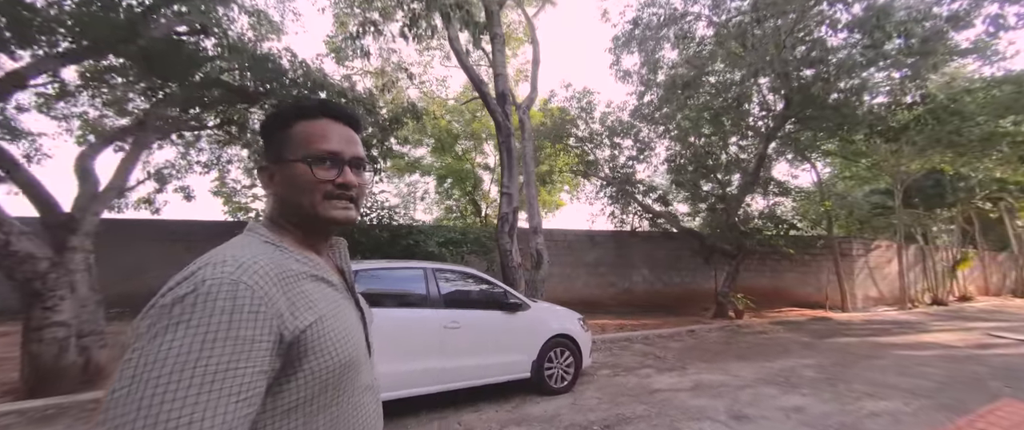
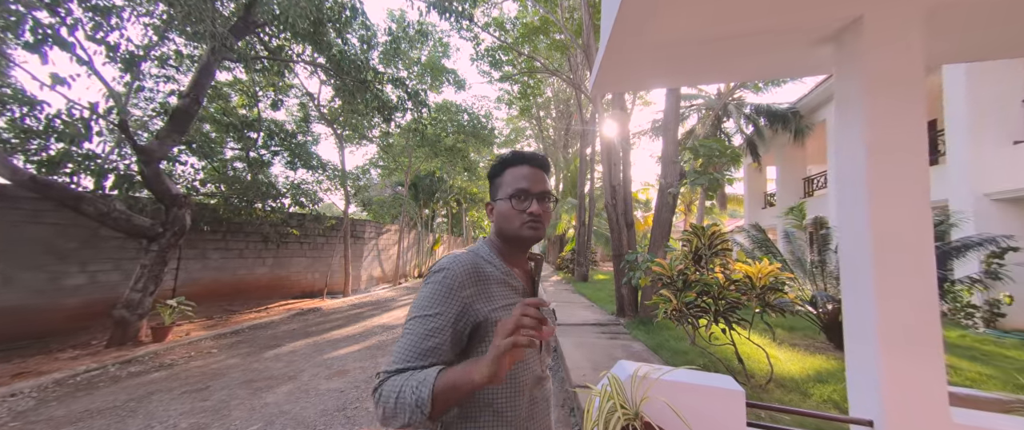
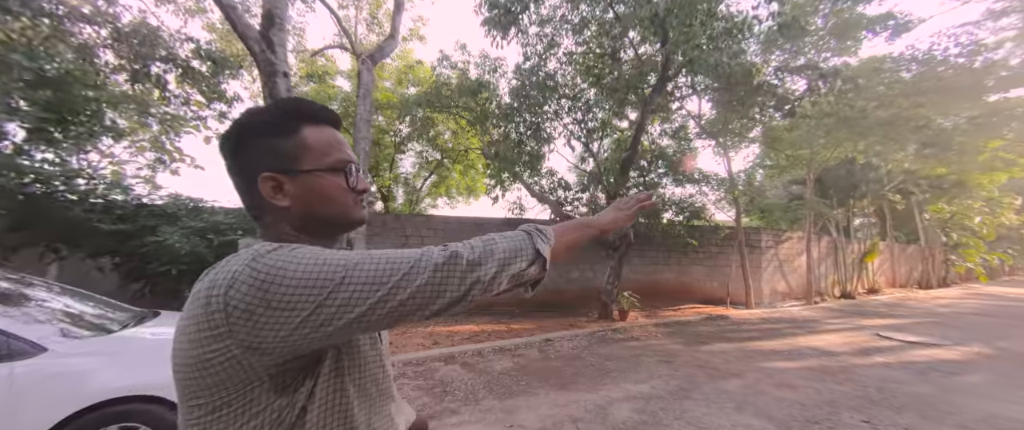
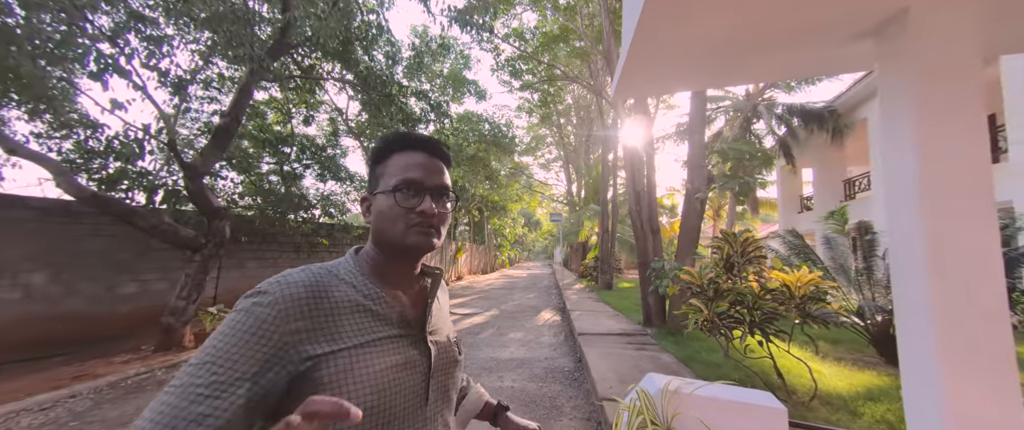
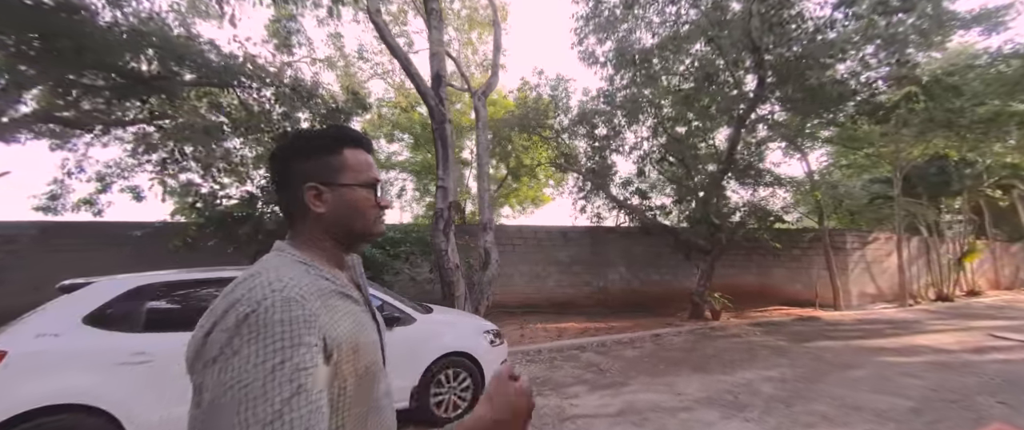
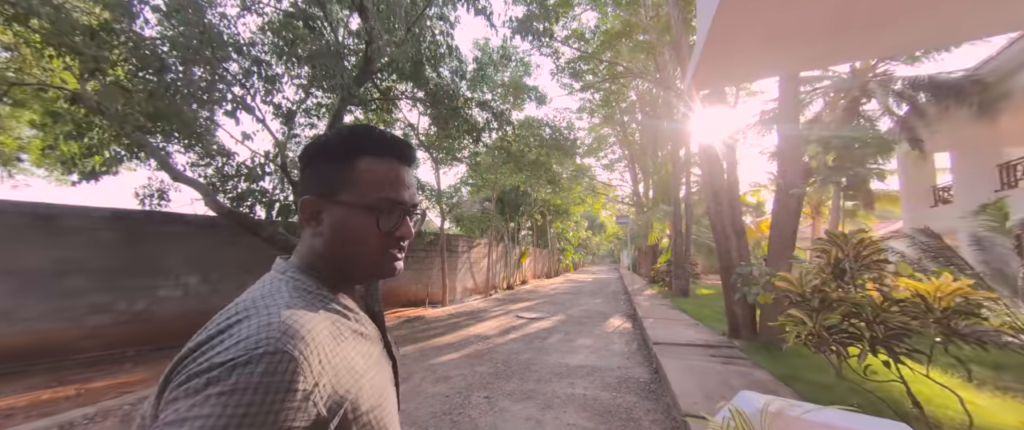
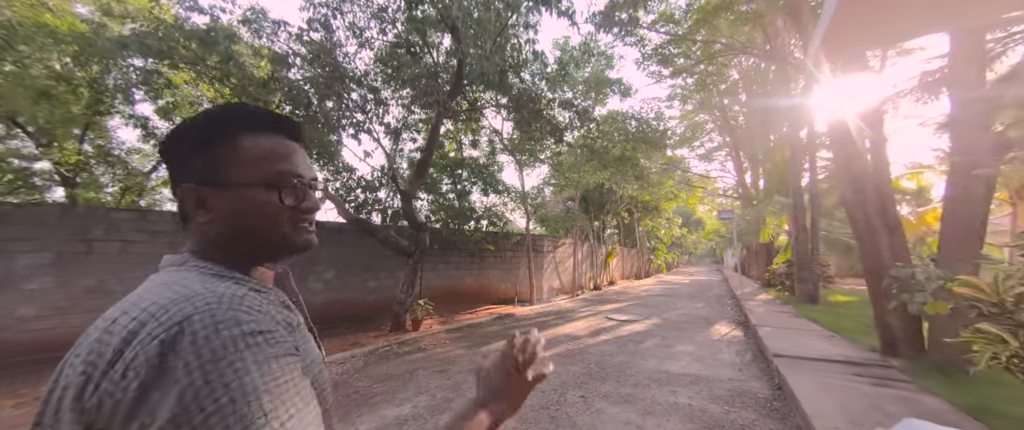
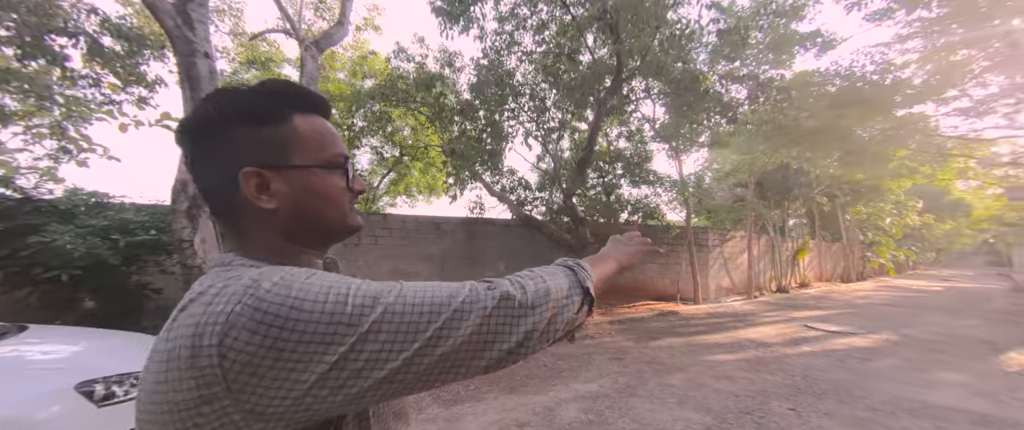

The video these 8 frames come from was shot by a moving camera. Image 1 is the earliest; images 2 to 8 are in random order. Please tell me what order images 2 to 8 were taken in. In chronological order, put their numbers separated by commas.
5, 3, 8, 7, 6, 4, 2
